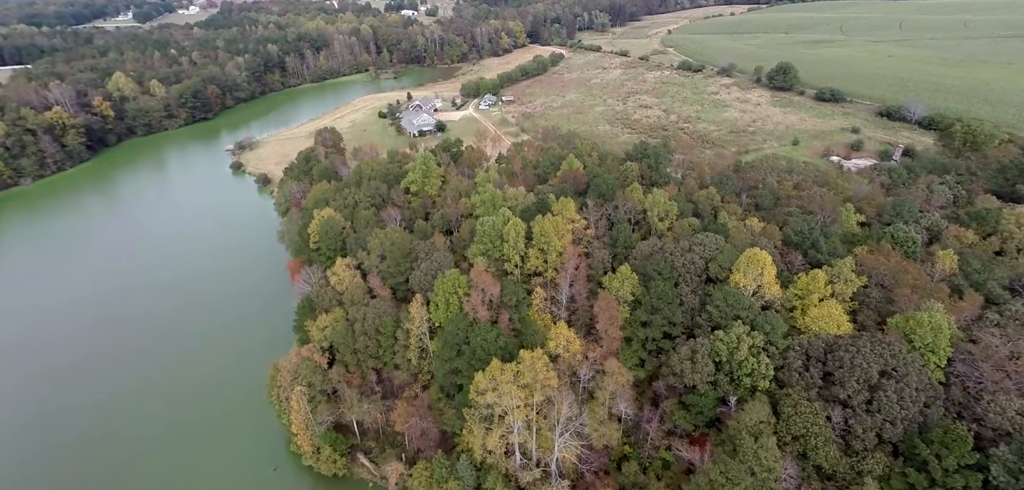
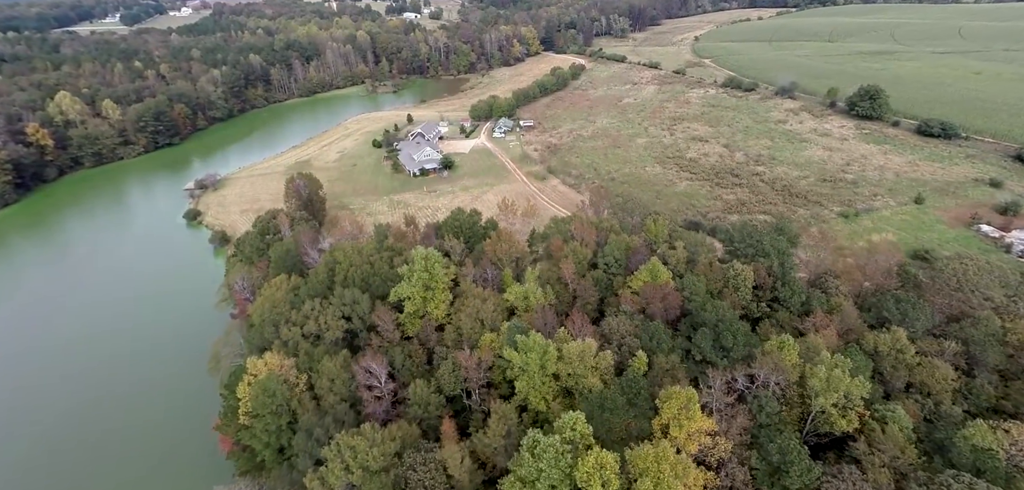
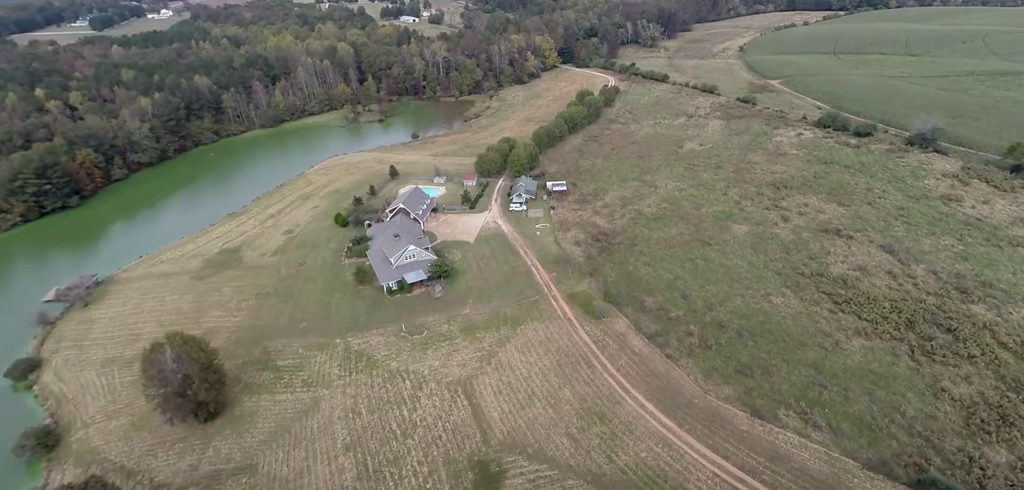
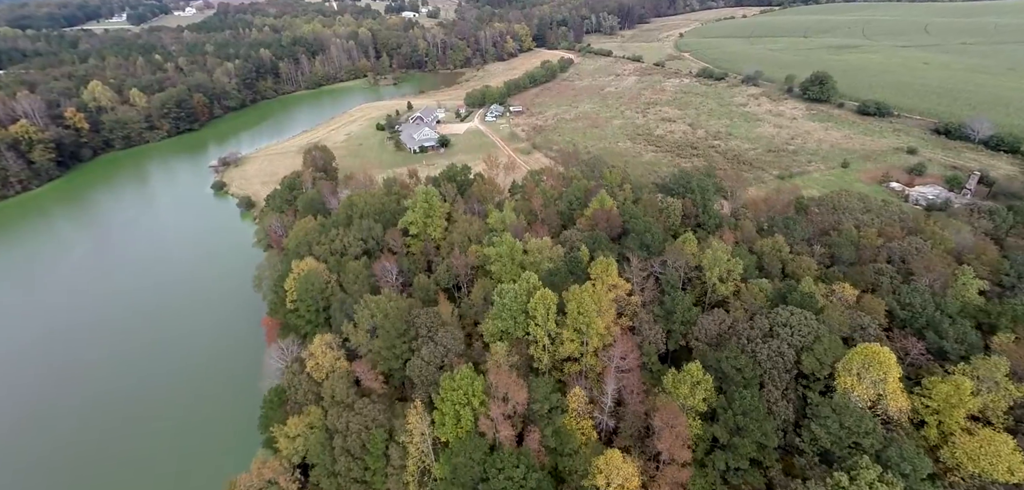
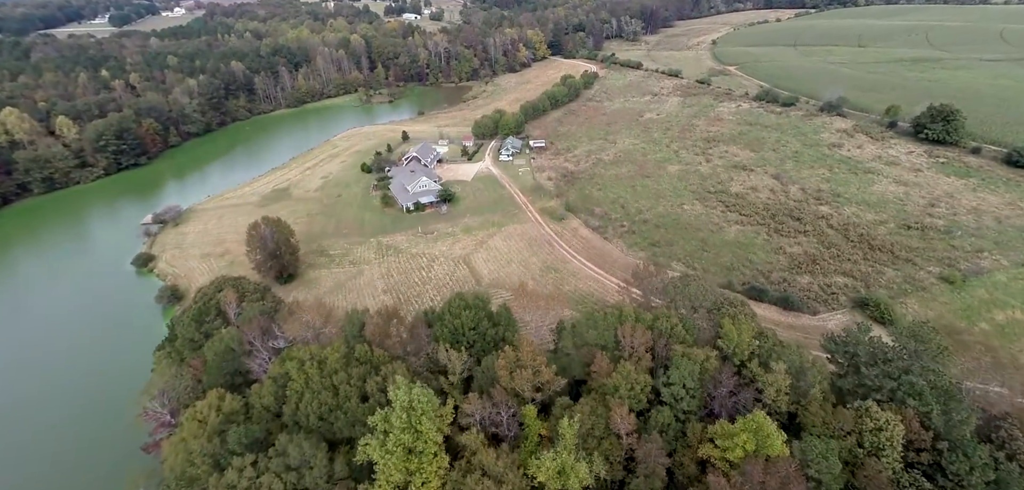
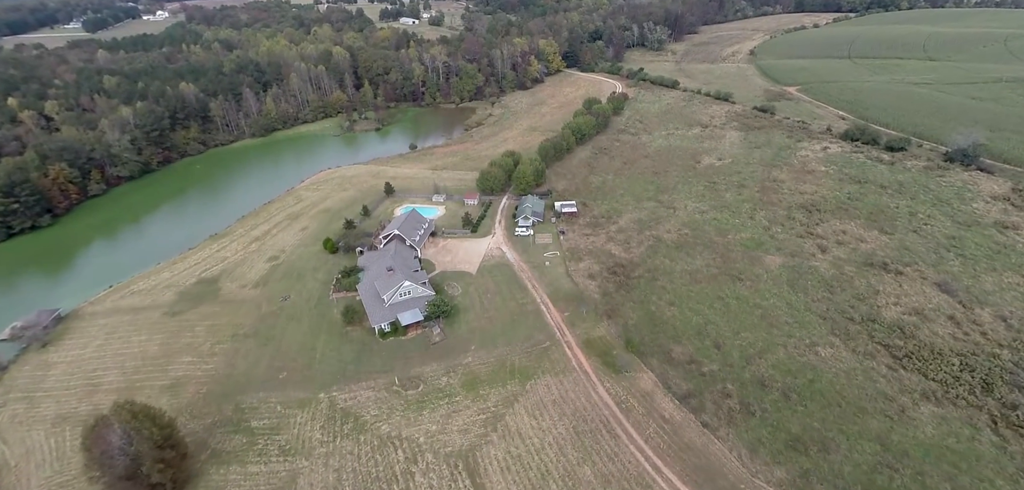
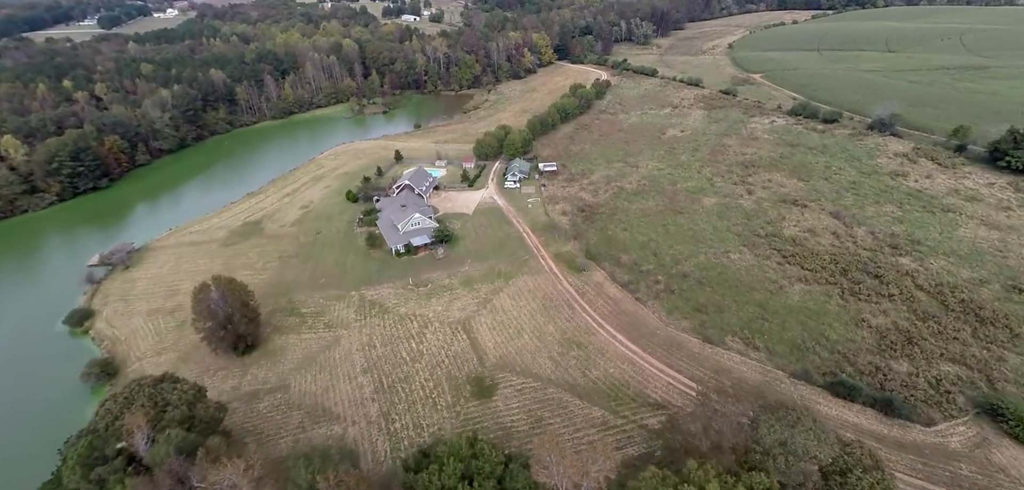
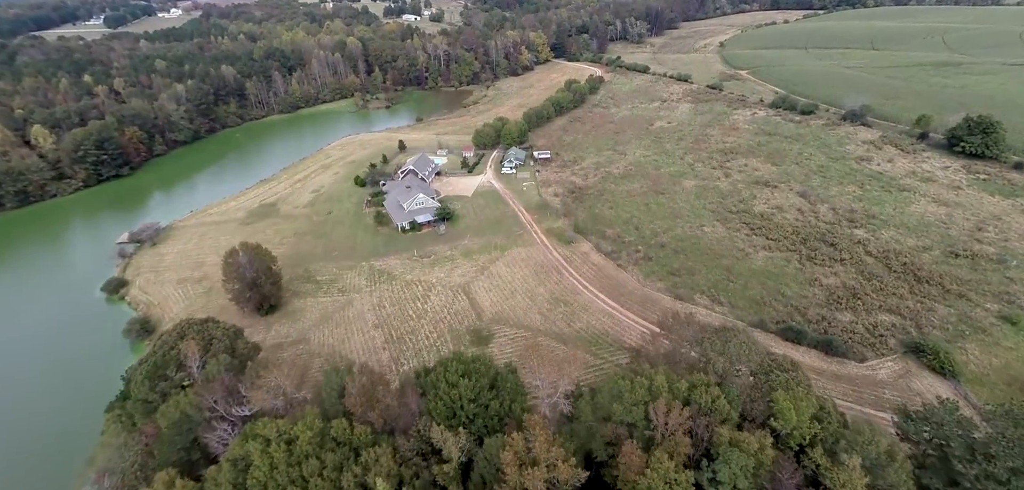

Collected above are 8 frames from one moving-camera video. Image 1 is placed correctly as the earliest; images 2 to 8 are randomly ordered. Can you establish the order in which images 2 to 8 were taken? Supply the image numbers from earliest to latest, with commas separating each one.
4, 2, 5, 8, 7, 3, 6
